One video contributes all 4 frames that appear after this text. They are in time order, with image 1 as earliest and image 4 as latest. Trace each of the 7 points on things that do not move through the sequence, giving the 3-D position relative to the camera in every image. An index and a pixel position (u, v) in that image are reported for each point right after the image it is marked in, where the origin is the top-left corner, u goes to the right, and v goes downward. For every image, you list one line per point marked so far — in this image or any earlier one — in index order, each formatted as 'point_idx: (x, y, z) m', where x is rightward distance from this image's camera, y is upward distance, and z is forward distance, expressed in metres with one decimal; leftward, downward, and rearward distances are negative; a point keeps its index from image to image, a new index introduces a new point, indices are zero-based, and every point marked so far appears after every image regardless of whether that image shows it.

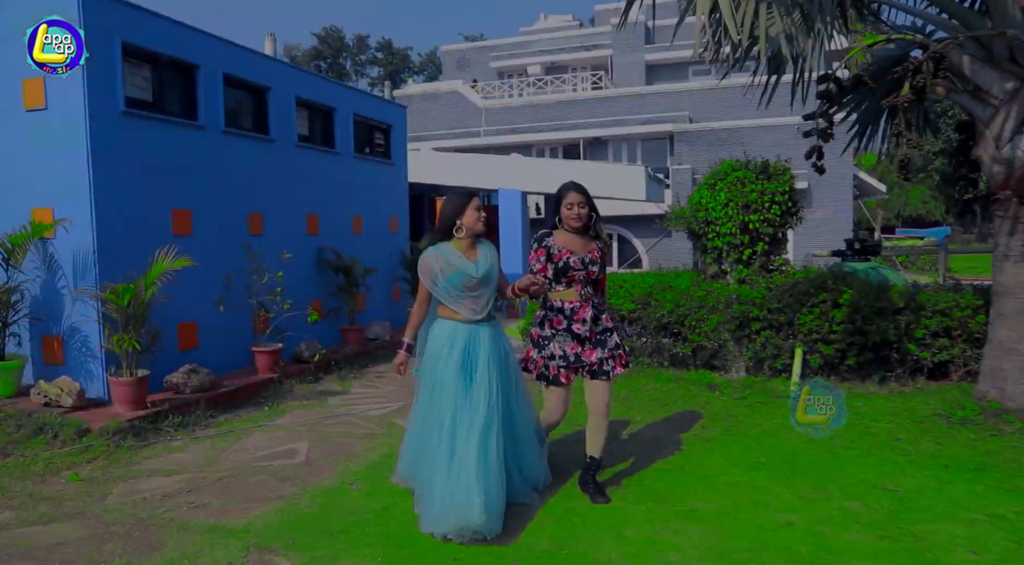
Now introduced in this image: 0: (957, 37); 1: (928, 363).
0: (+3.0, +1.6, +4.9) m
1: (+3.7, -0.7, +6.3) m
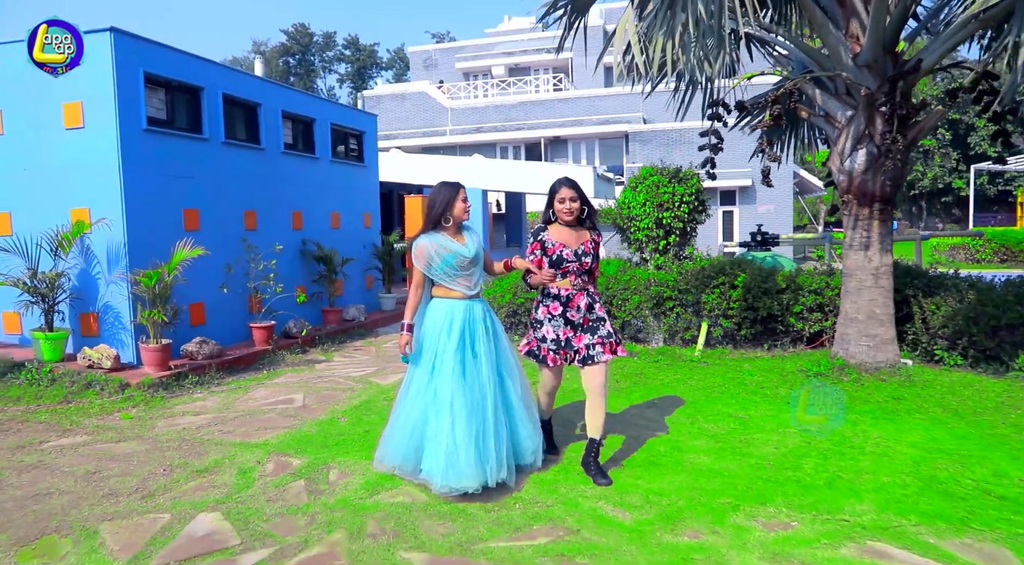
0: (+2.5, +1.8, +6.4) m
1: (+3.2, -0.5, +7.9) m
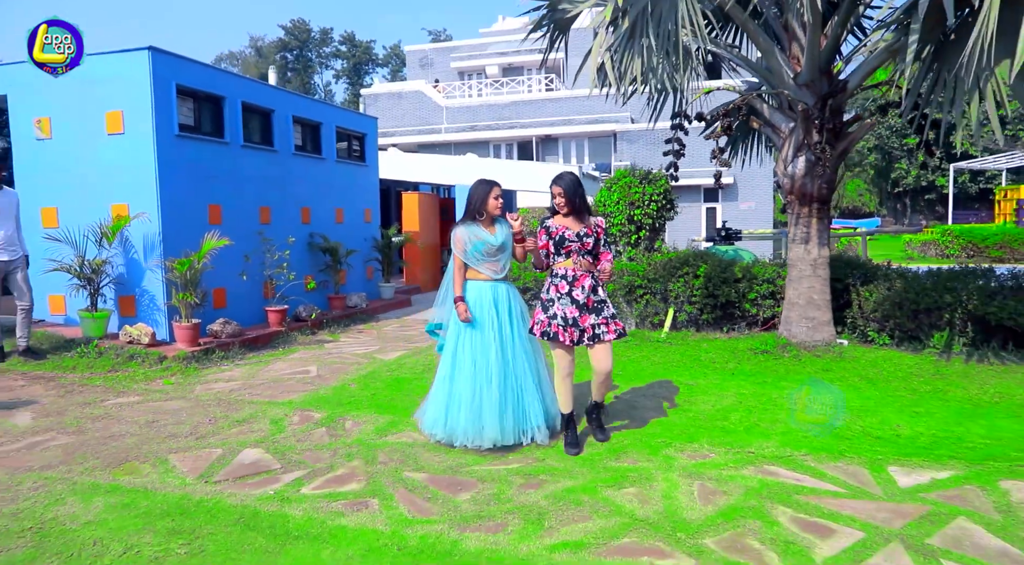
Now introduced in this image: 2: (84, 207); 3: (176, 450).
0: (+2.4, +1.9, +7.4) m
1: (+3.0, -0.4, +8.9) m
2: (-4.6, +0.8, +7.8) m
3: (-2.1, -1.1, +4.7) m
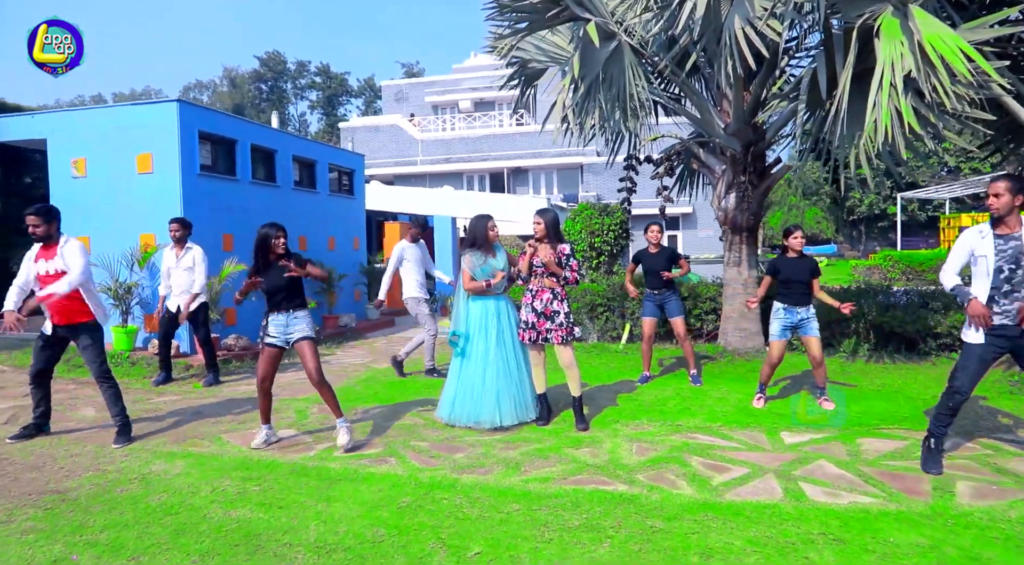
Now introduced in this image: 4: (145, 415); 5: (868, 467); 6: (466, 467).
0: (+2.1, +1.7, +8.8) m
1: (+2.7, -0.7, +10.2) m
2: (-4.9, +0.6, +9.0) m
3: (-2.3, -1.2, +5.8) m
4: (-3.2, -1.2, +6.4) m
5: (+2.2, -1.2, +4.6) m
6: (-0.3, -1.2, +4.8) m
